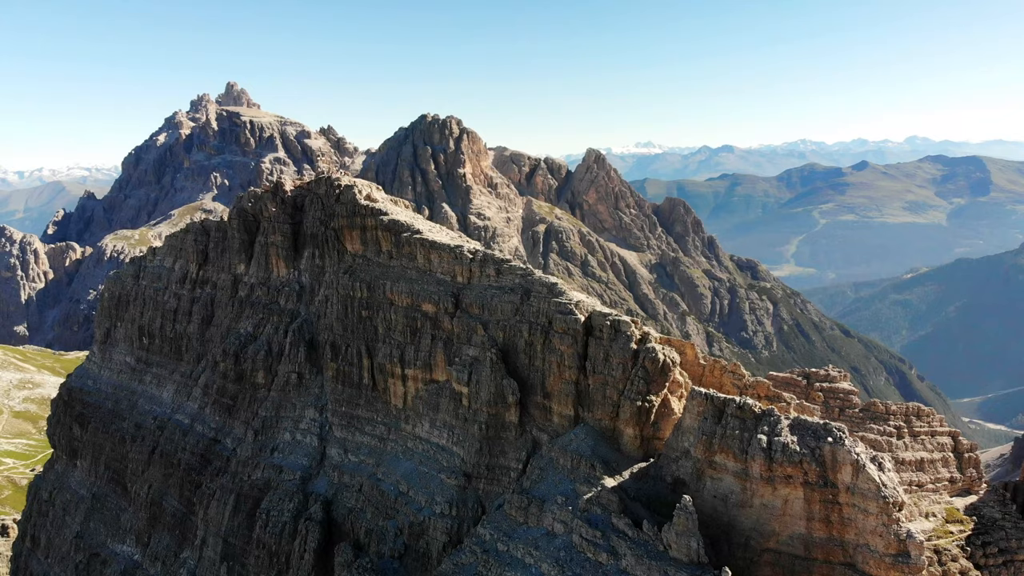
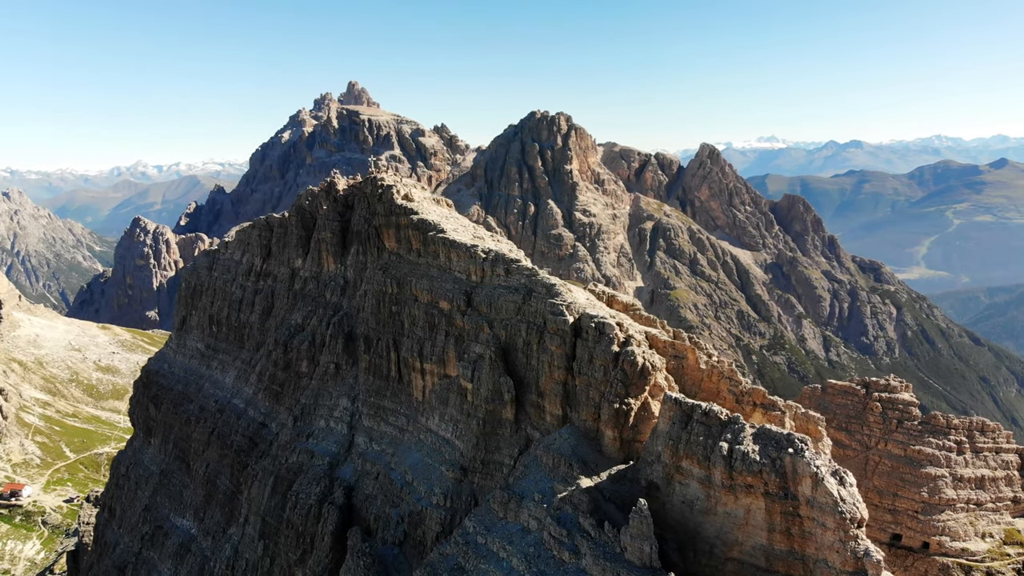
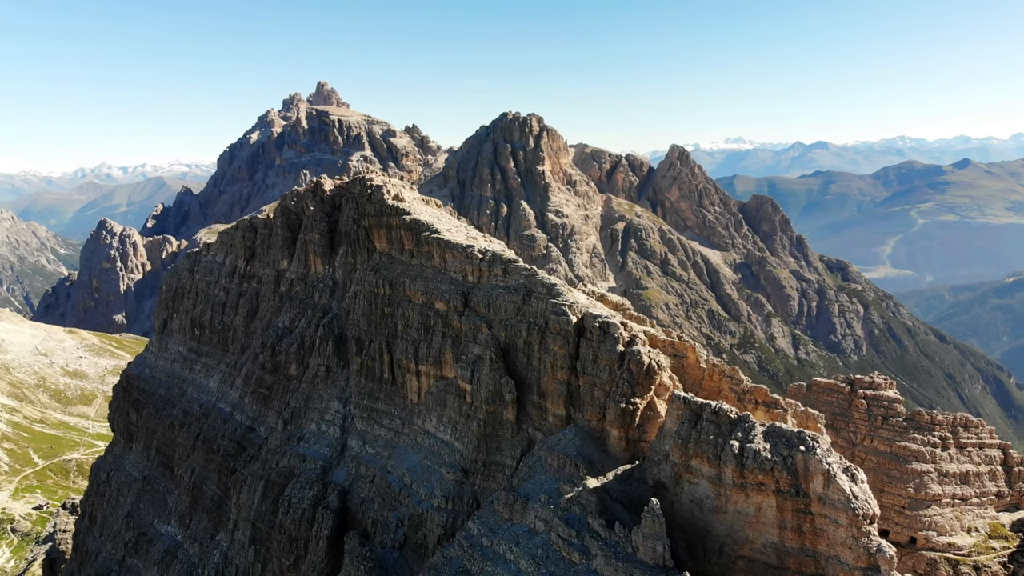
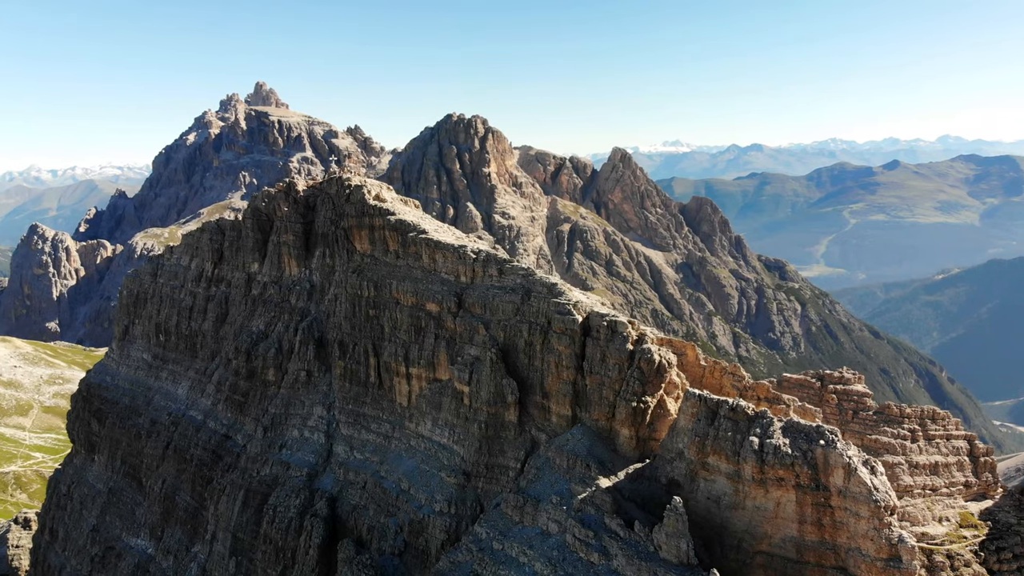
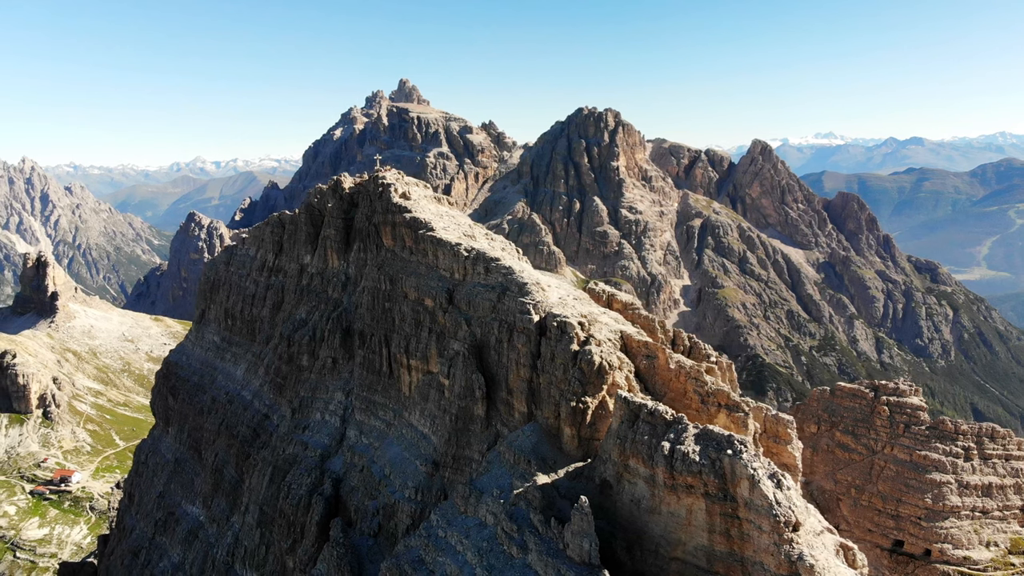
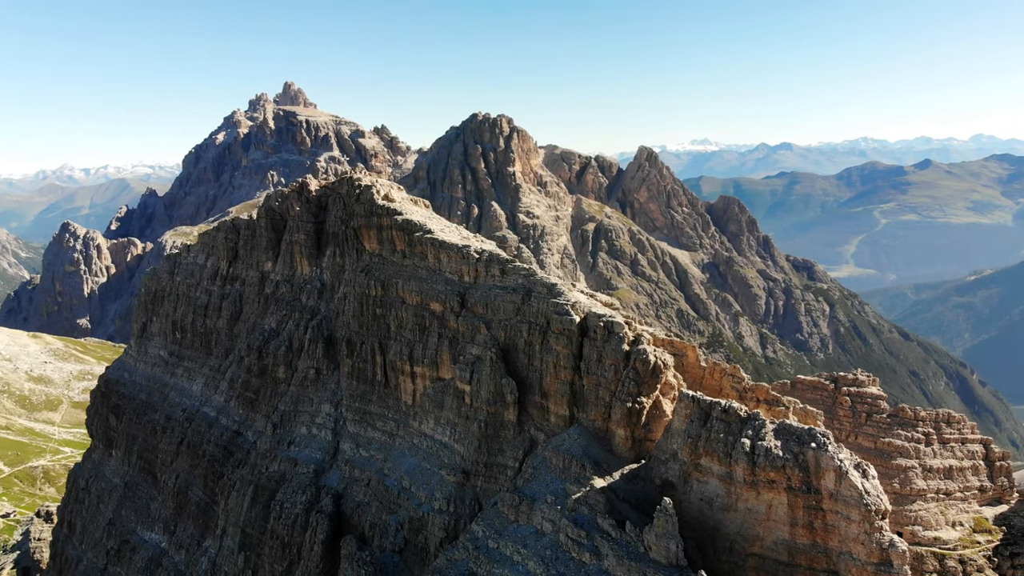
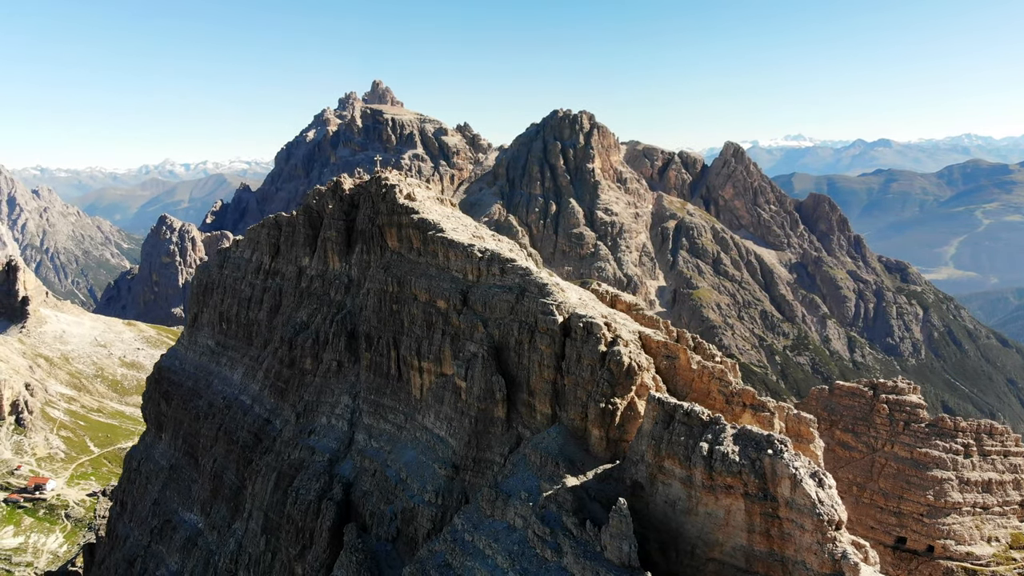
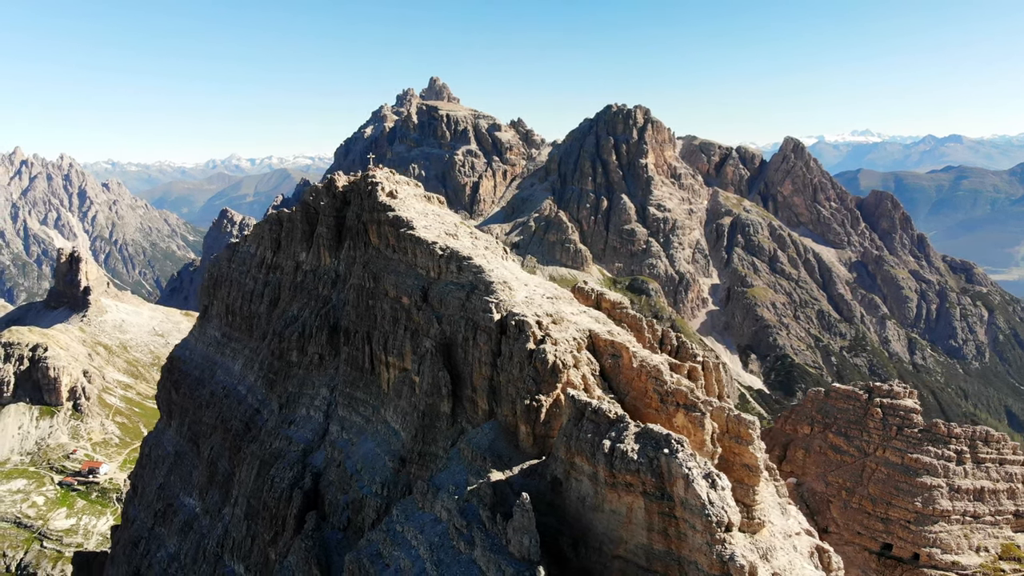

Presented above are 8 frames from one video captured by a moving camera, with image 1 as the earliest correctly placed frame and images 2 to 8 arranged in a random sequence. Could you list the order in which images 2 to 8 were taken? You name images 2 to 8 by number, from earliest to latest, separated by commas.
4, 6, 3, 2, 7, 5, 8
